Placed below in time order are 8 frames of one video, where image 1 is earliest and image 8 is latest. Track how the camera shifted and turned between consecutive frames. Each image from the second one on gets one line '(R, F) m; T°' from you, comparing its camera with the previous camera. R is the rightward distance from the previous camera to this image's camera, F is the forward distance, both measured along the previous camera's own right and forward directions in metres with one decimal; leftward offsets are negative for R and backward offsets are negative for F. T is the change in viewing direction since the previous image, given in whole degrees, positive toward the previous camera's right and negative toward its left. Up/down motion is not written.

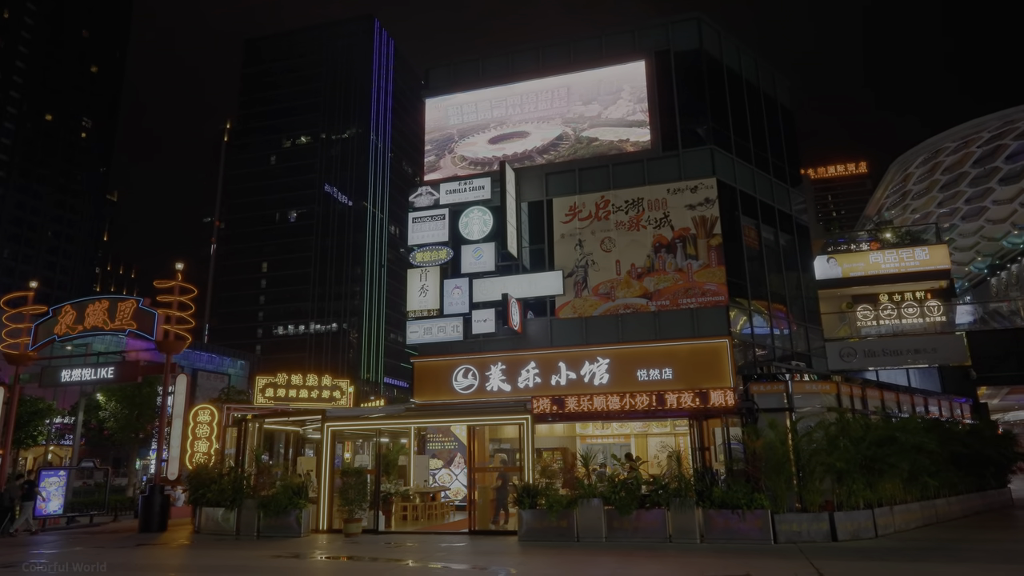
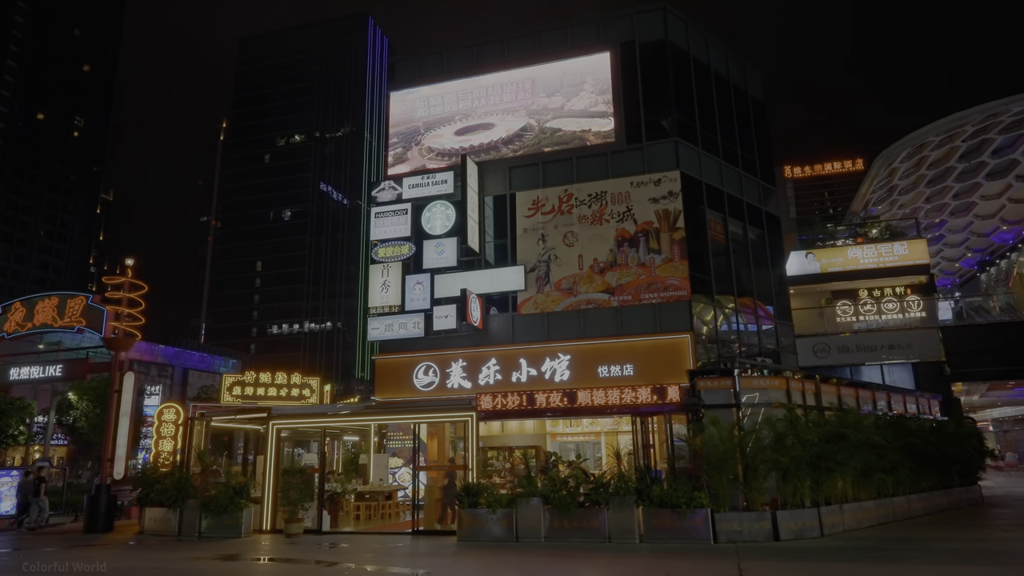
(+2.0, +0.4) m; 0°
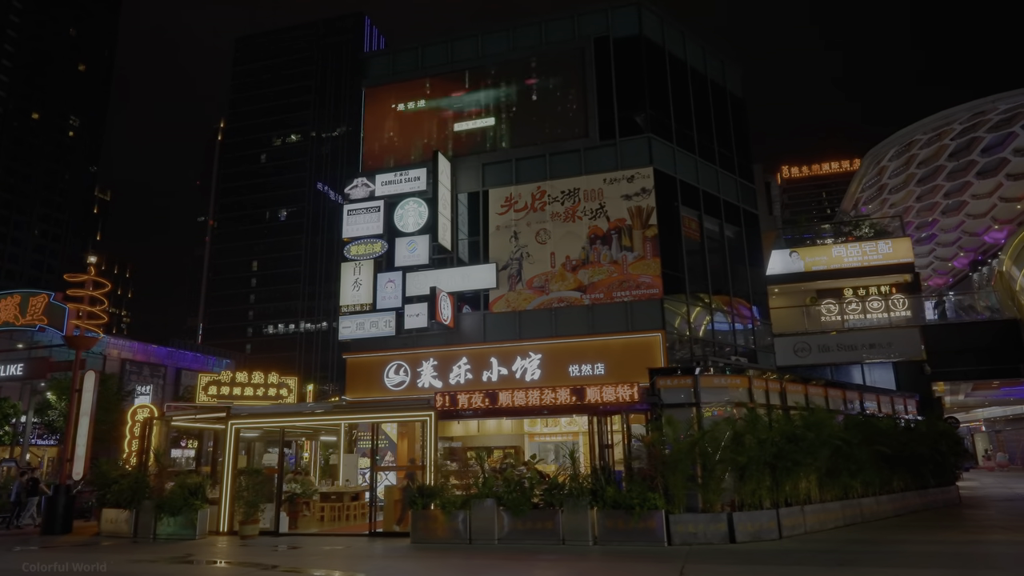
(+1.4, +0.3) m; 0°
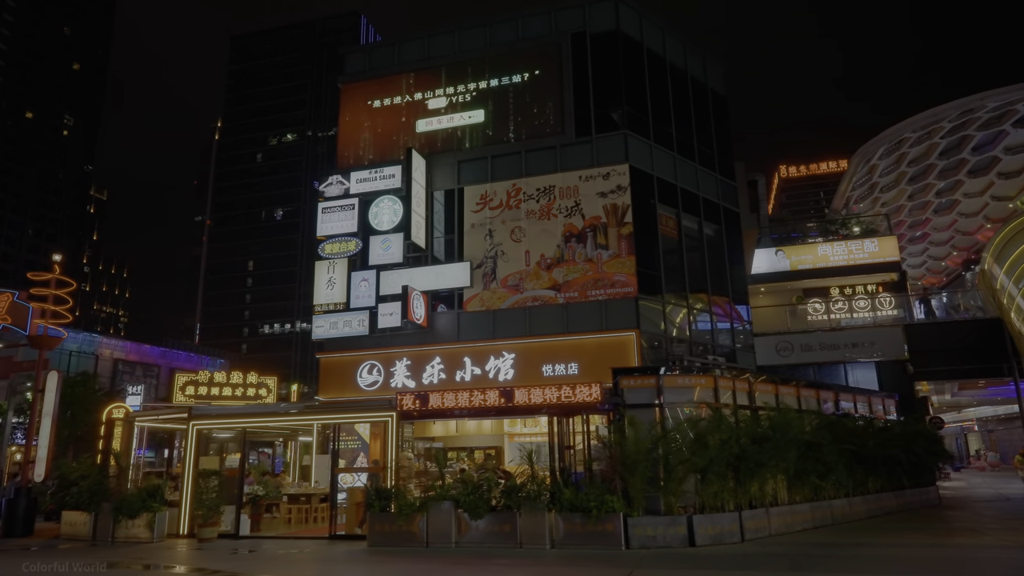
(+1.3, +0.3) m; 0°
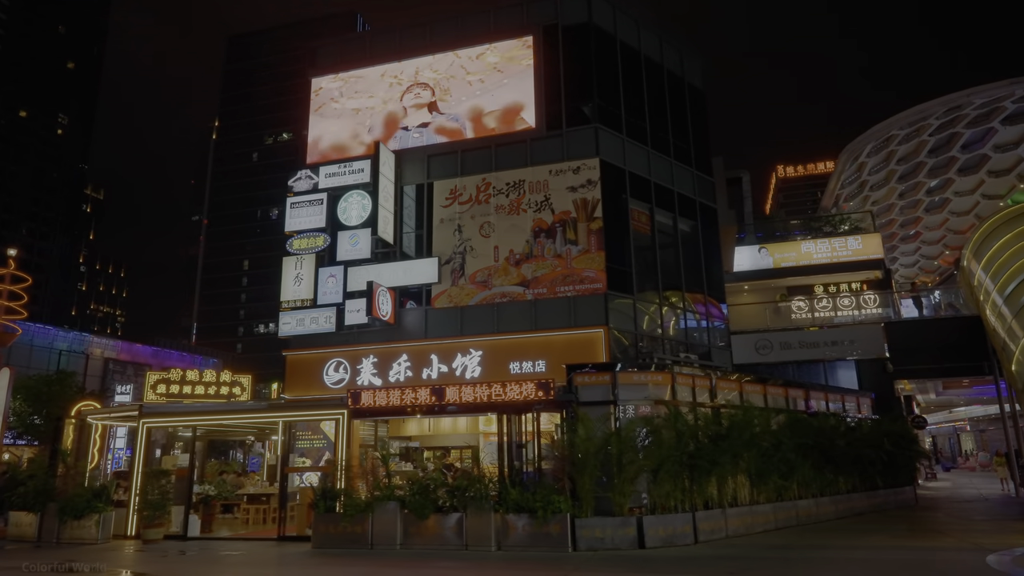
(+1.5, +0.4) m; 0°
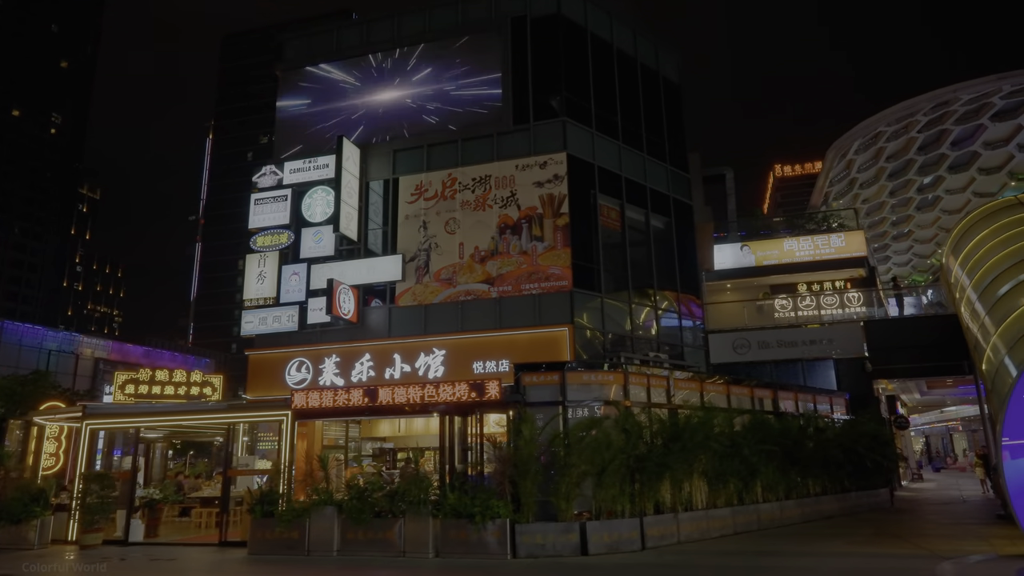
(+1.6, +0.4) m; 0°
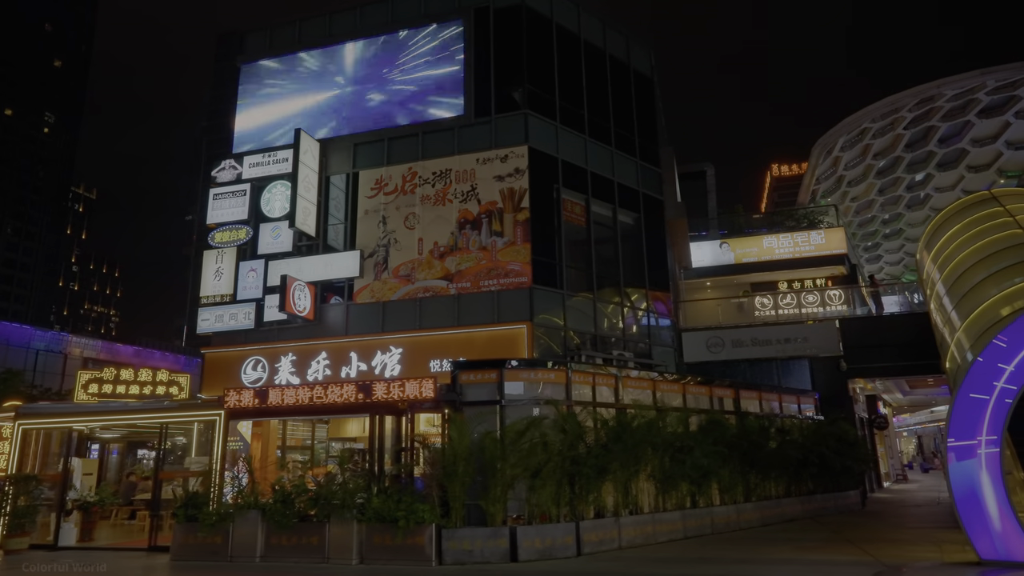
(+1.8, +0.5) m; 0°
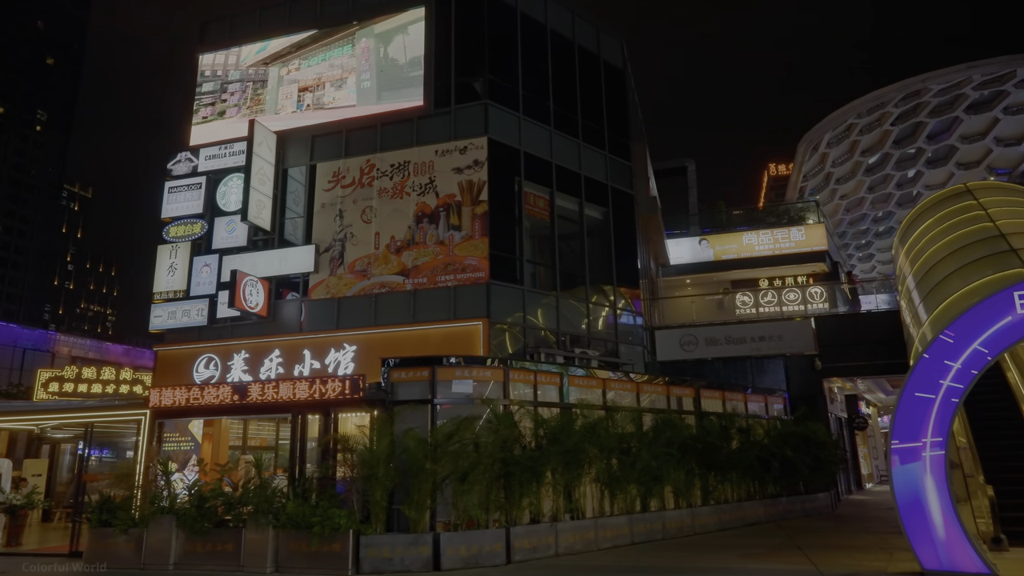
(+1.8, +0.6) m; 0°
